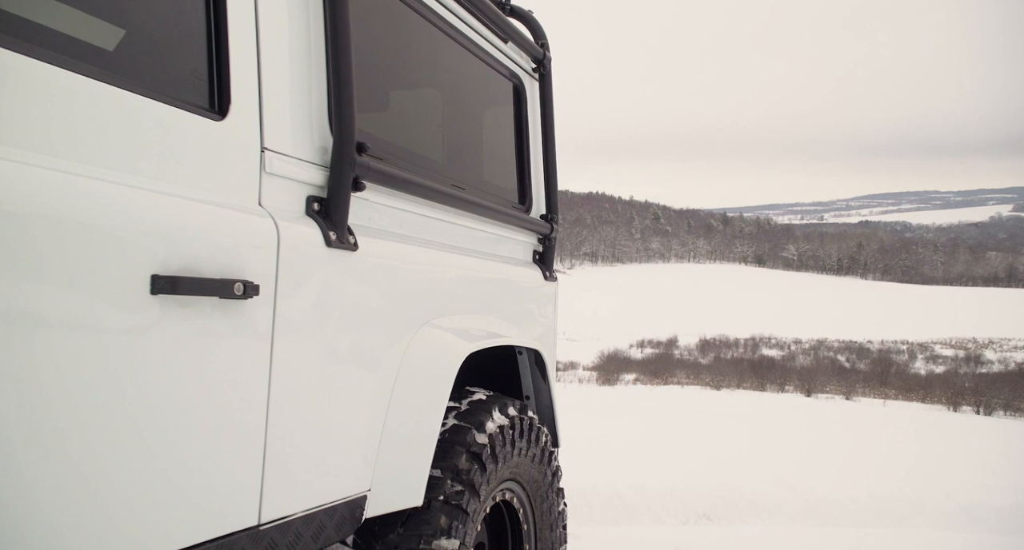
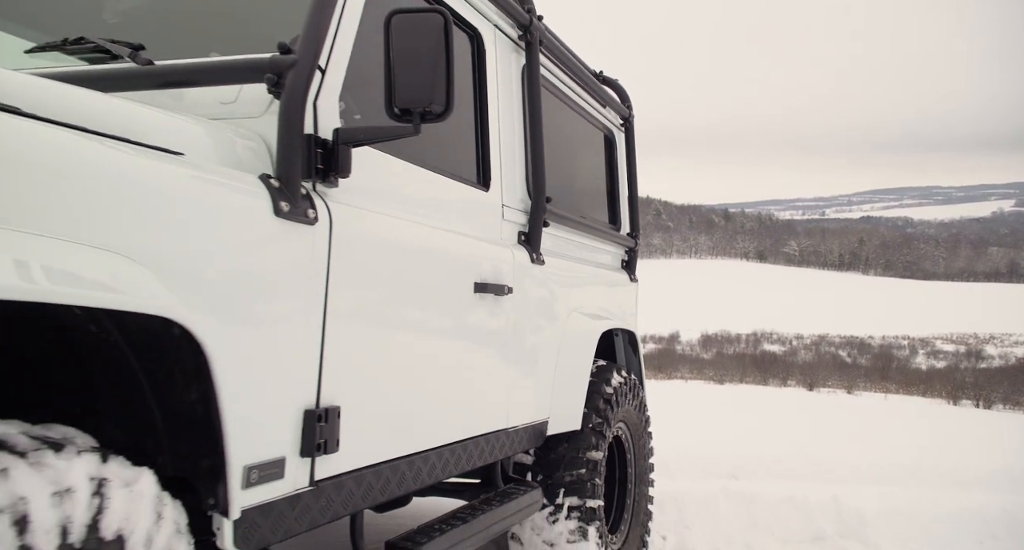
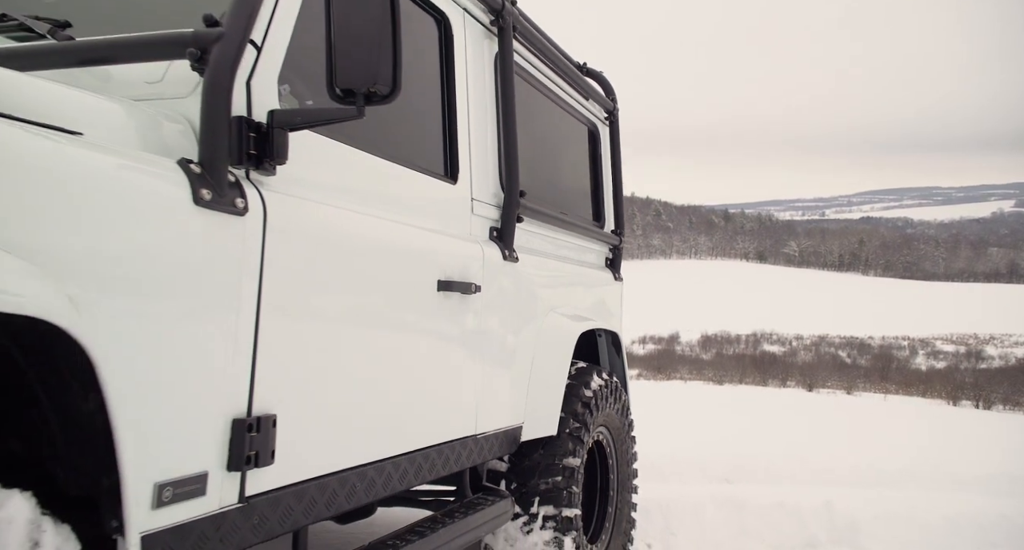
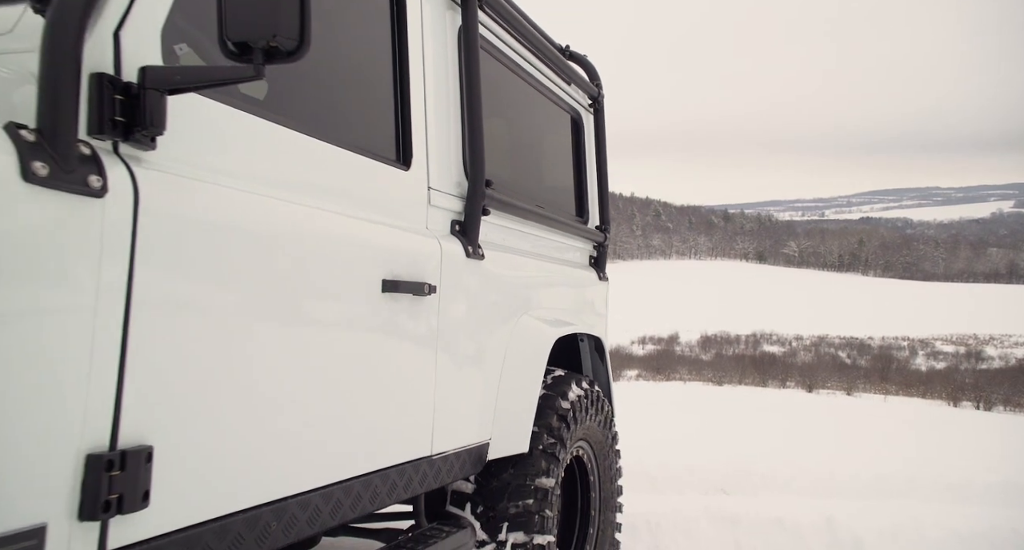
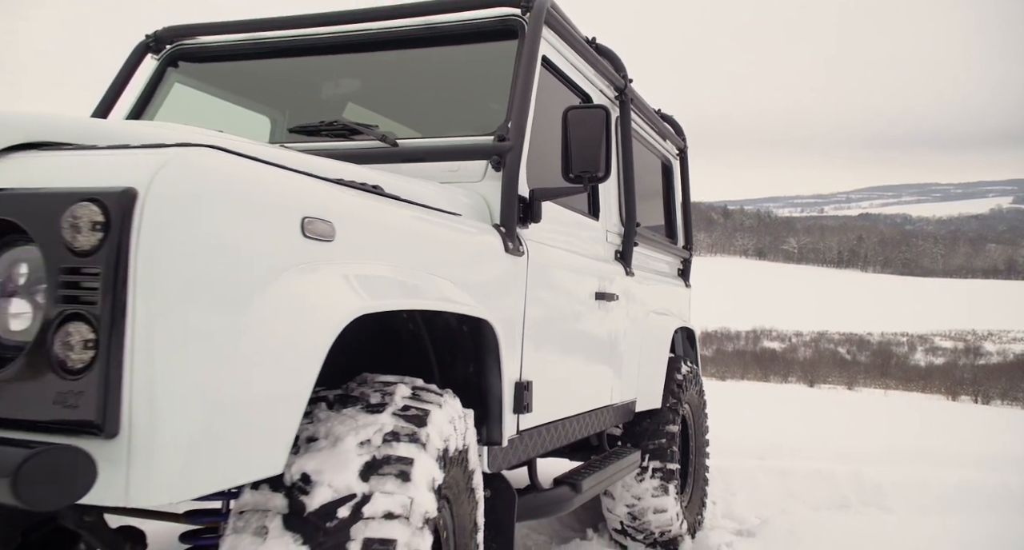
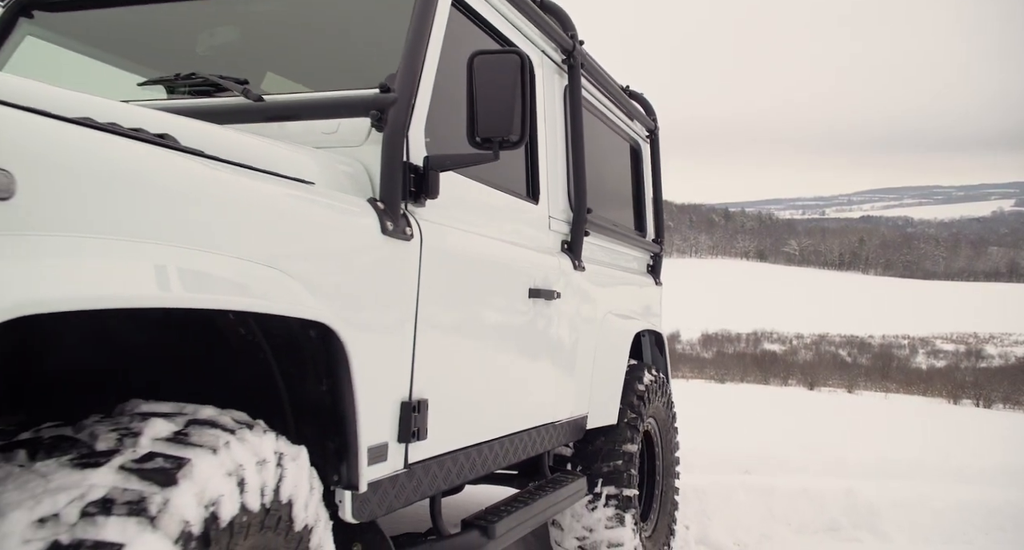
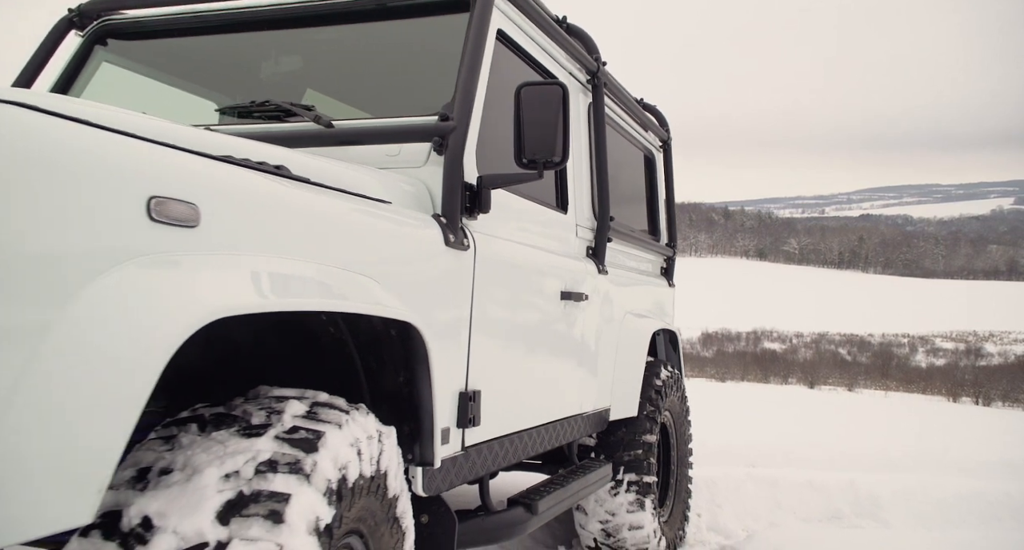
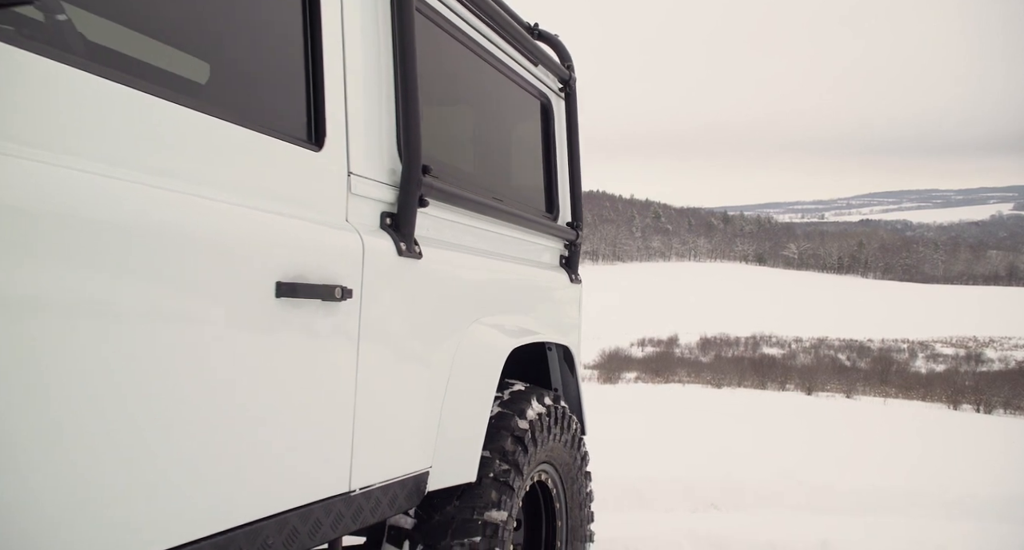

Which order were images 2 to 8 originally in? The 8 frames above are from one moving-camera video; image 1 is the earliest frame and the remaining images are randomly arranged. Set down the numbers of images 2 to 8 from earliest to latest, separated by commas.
8, 4, 3, 2, 6, 7, 5
